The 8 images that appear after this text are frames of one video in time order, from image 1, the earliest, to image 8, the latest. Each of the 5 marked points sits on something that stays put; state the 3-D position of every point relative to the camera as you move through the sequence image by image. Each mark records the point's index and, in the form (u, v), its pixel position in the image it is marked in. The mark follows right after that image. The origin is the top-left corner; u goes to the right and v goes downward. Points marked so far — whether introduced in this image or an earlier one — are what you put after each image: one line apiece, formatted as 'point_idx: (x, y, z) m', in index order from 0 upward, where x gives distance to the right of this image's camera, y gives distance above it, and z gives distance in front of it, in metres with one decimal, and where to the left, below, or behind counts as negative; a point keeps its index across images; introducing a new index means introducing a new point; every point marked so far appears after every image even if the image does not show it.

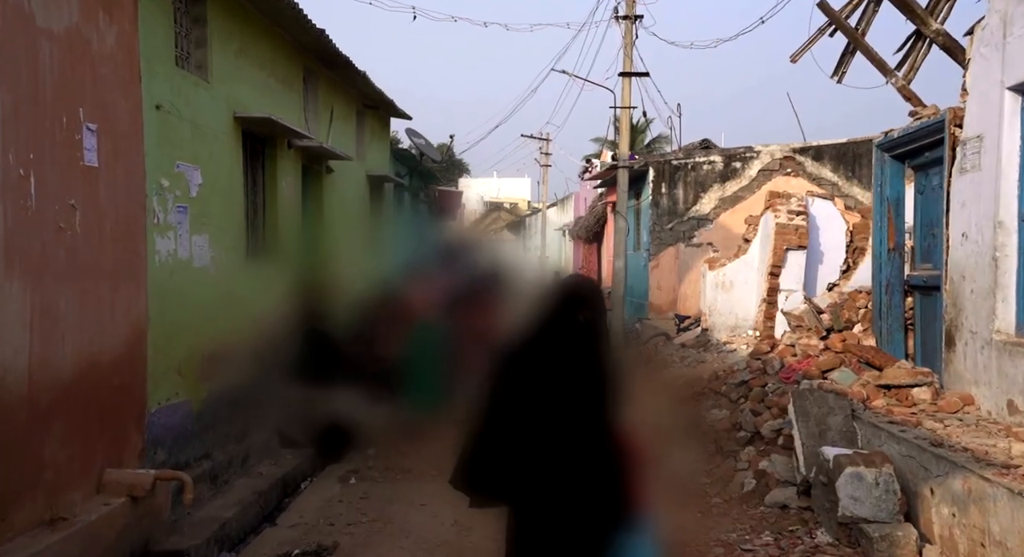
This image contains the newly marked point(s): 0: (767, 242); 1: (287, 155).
0: (+3.0, +0.4, +12.7) m
1: (-2.2, +1.2, +10.7) m
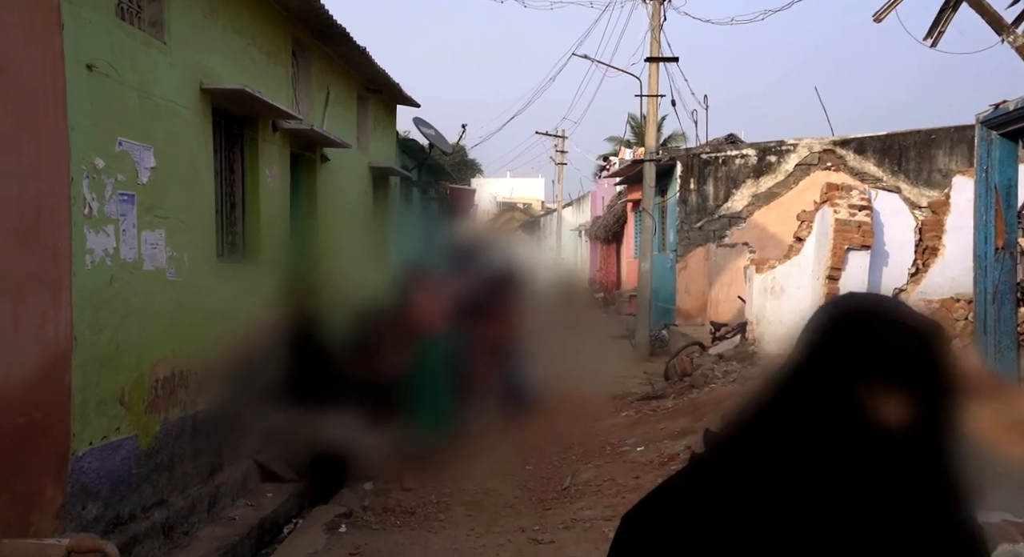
0: (+3.2, +0.4, +11.1) m
1: (-2.0, +1.2, +9.2) m
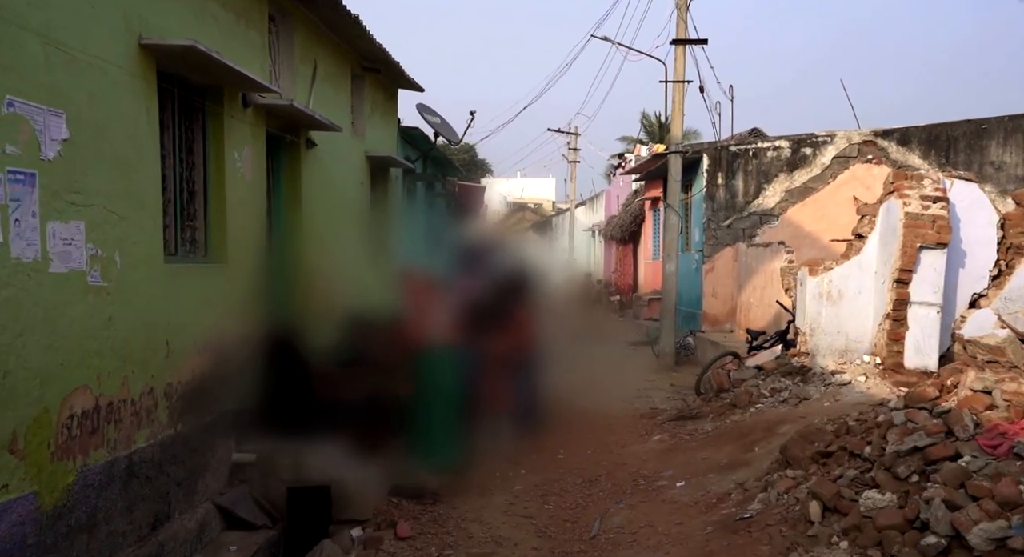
0: (+3.4, +0.3, +9.6) m
1: (-1.9, +1.1, +7.7) m
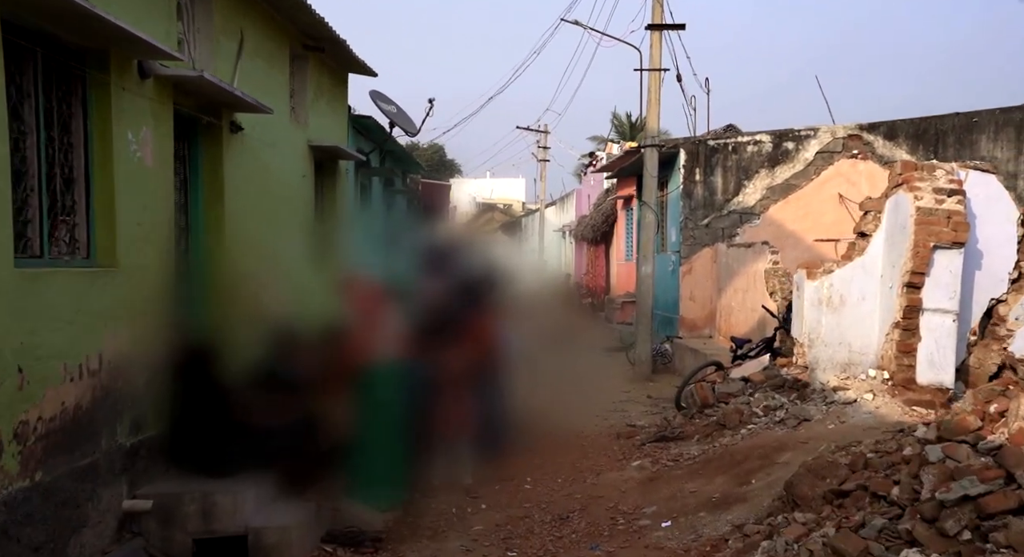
0: (+3.1, +0.3, +8.4) m
1: (-2.2, +1.1, +6.4) m
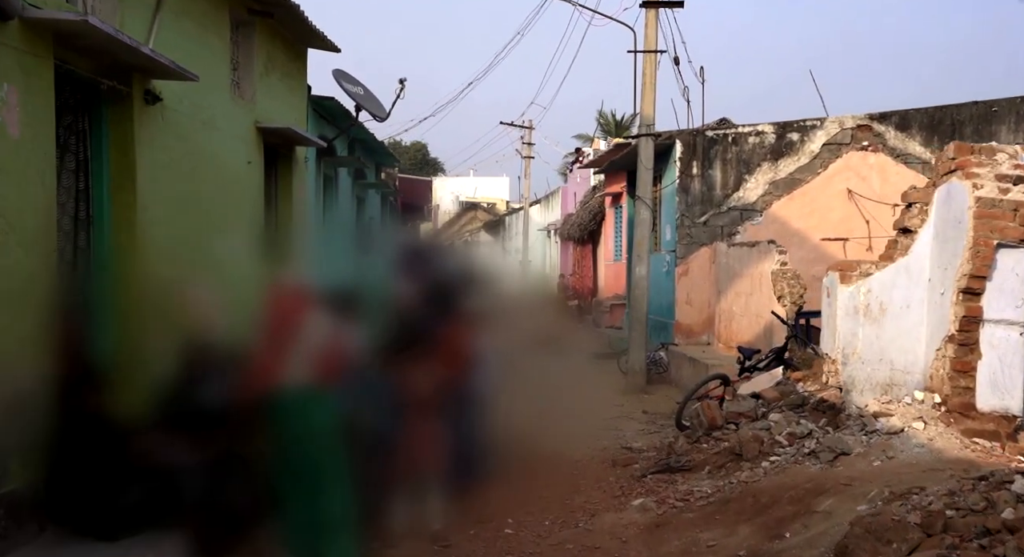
0: (+2.9, +0.3, +7.0) m
1: (-2.3, +1.1, +4.9) m
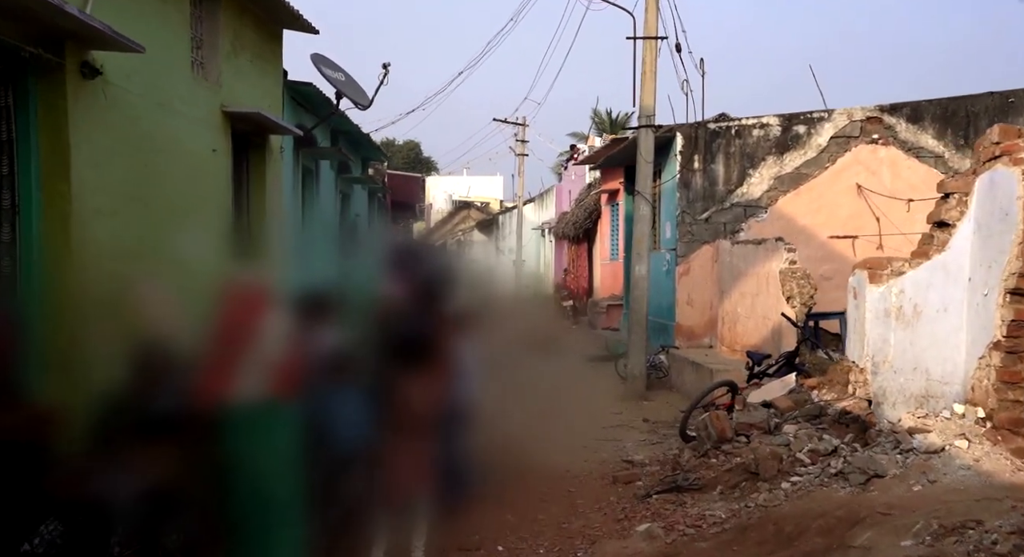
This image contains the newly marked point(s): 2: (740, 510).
0: (+2.9, +0.3, +6.2) m
1: (-2.3, +1.1, +4.1) m
2: (+1.4, -1.4, +6.6) m
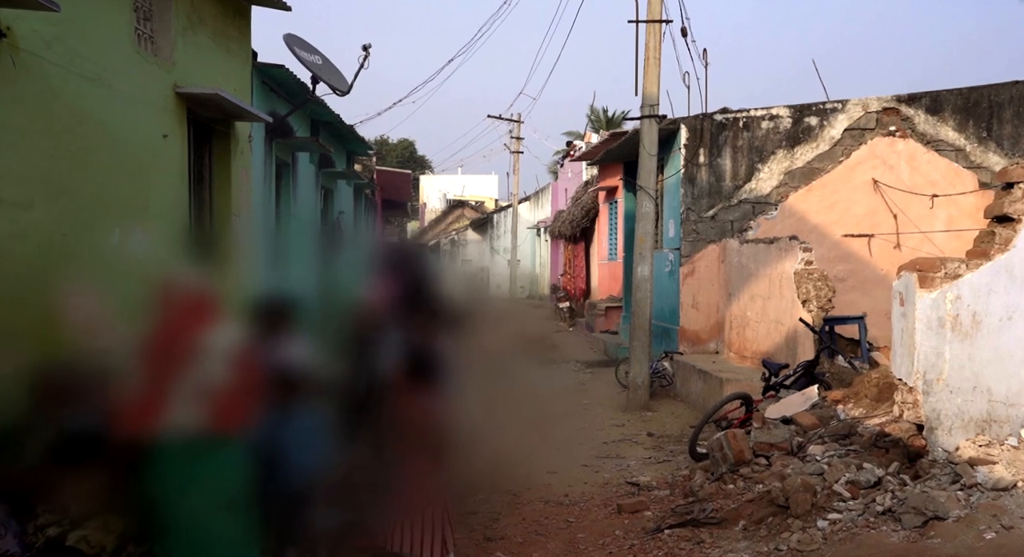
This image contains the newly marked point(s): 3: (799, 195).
0: (+2.8, +0.3, +5.3) m
1: (-2.4, +1.1, +3.1) m
2: (+1.3, -1.4, +5.7) m
3: (+3.8, +1.1, +14.3) m
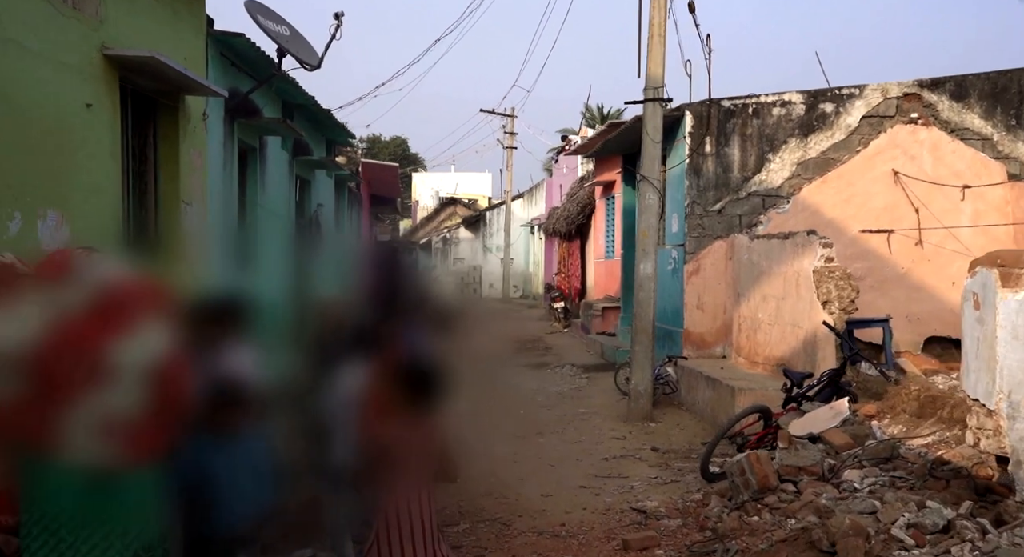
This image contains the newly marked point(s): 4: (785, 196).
0: (+2.8, +0.3, +4.2) m
1: (-2.4, +1.1, +2.0) m
2: (+1.3, -1.4, +4.5) m
3: (+3.7, +1.1, +13.2) m
4: (+3.4, +1.0, +13.3) m
